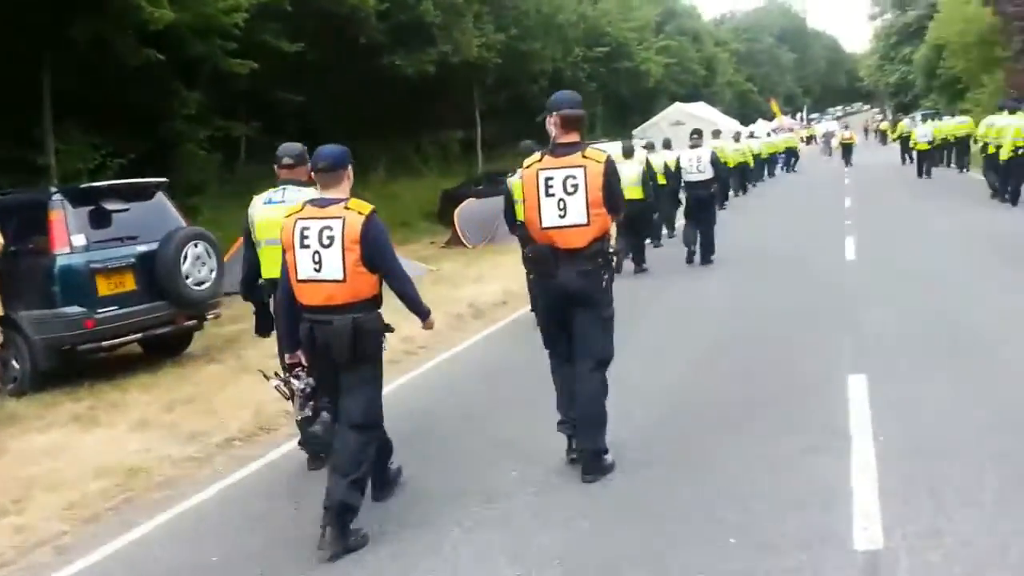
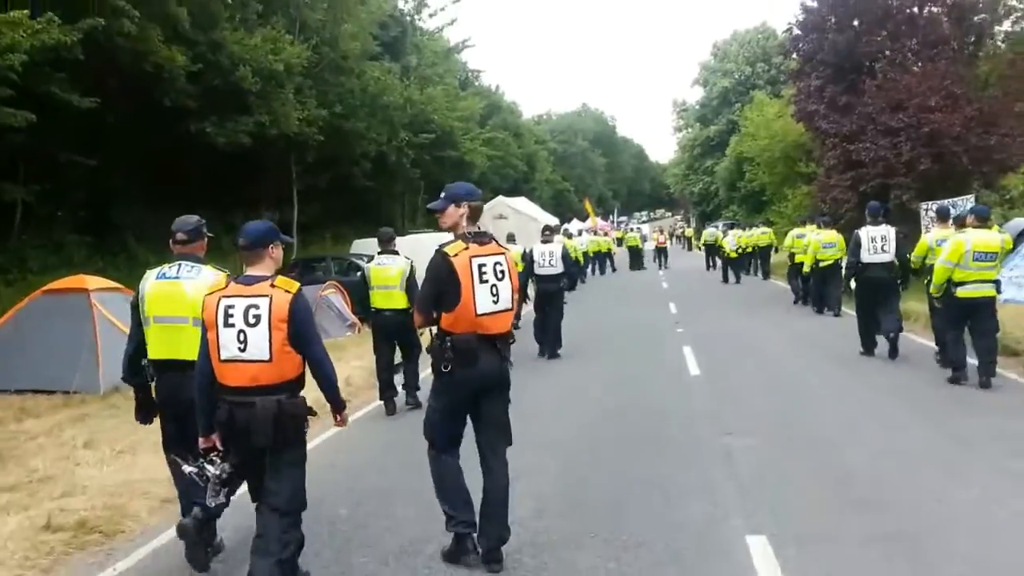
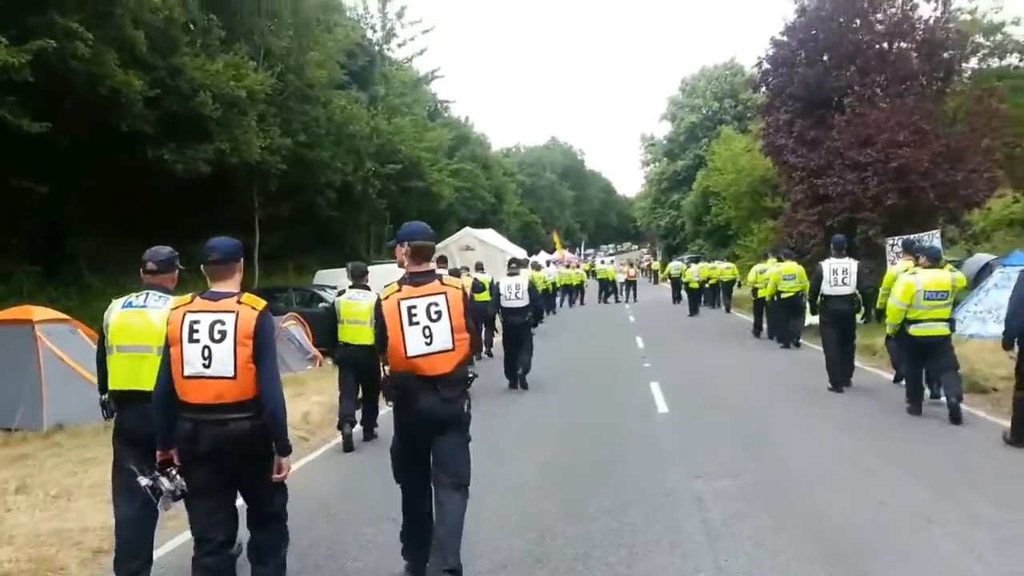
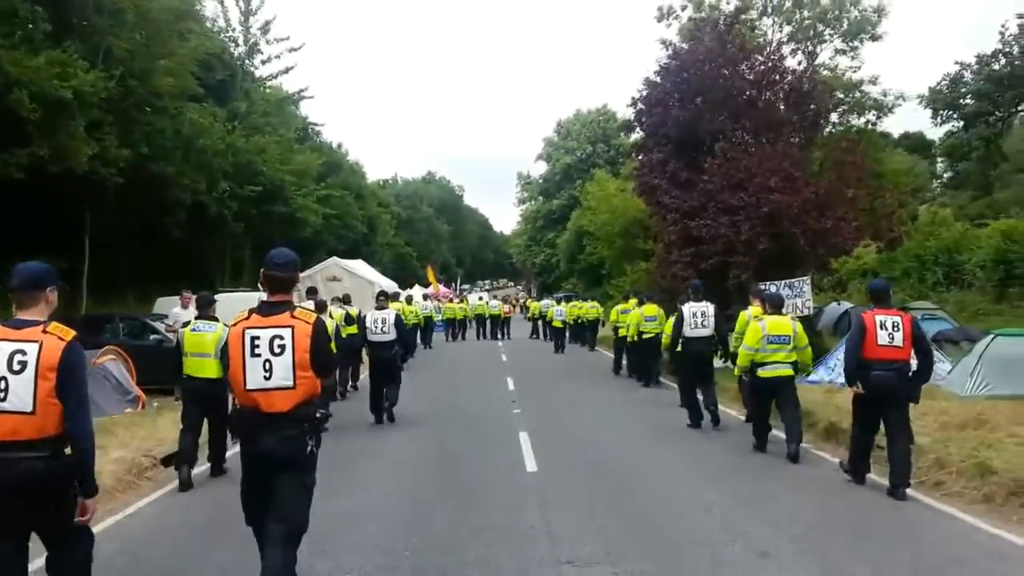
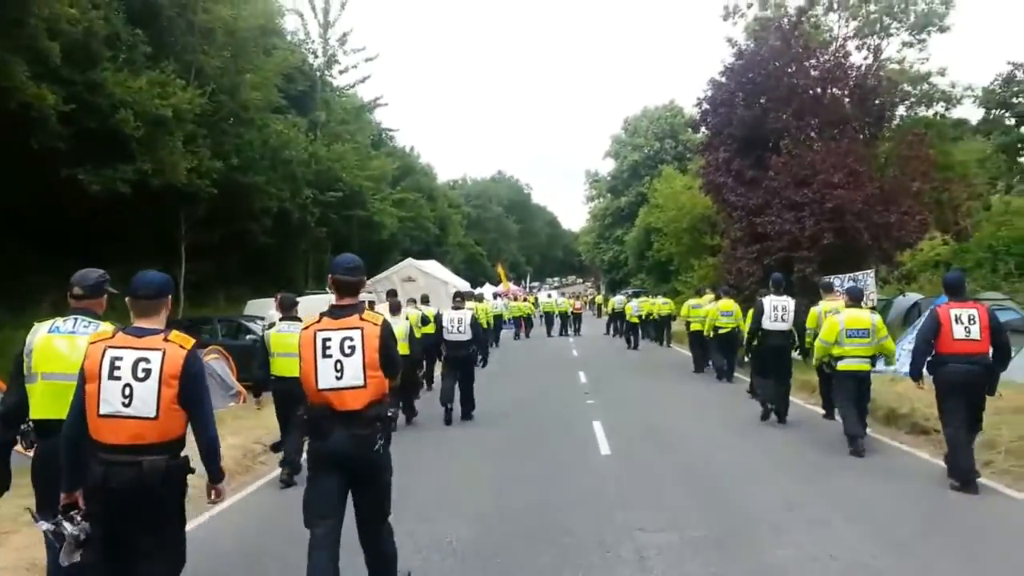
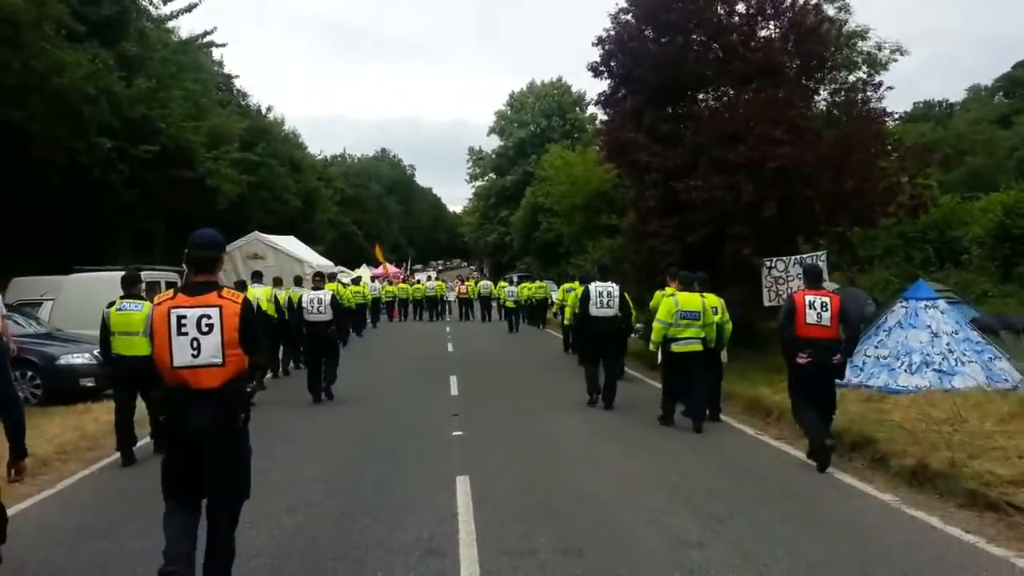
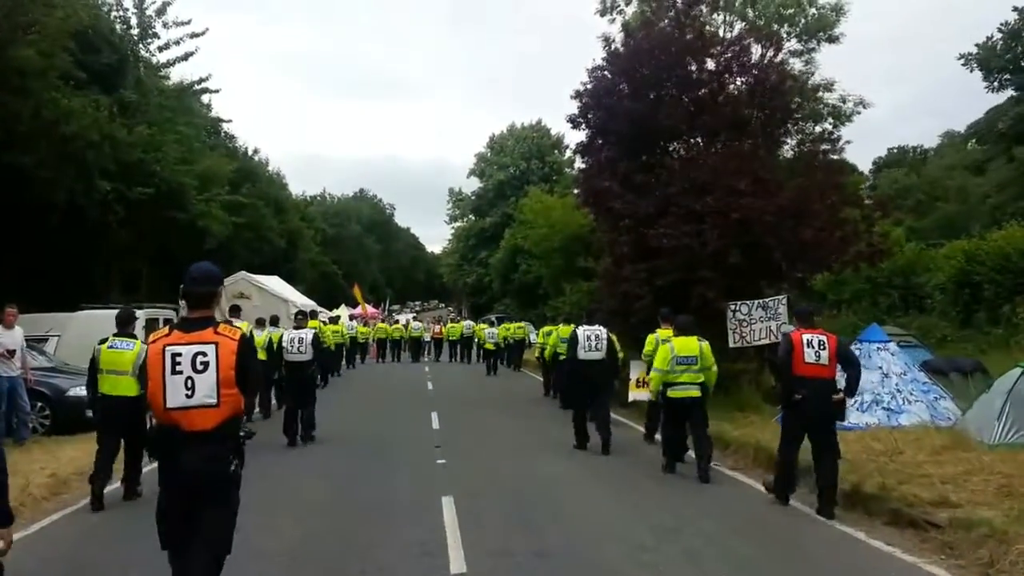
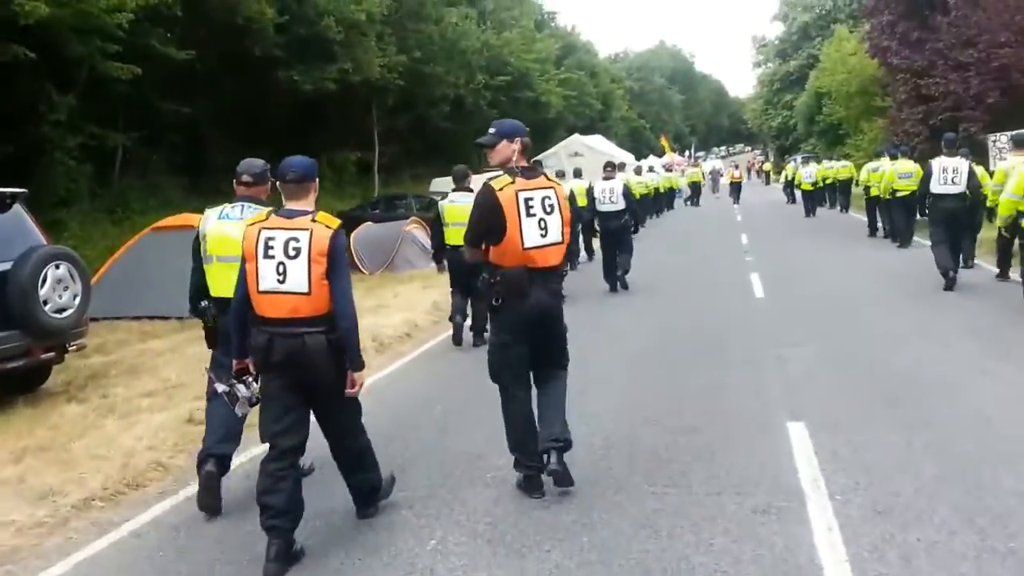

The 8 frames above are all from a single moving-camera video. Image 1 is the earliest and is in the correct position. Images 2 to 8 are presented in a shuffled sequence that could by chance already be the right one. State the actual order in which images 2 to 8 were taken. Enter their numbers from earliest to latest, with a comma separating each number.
8, 2, 3, 5, 4, 7, 6
